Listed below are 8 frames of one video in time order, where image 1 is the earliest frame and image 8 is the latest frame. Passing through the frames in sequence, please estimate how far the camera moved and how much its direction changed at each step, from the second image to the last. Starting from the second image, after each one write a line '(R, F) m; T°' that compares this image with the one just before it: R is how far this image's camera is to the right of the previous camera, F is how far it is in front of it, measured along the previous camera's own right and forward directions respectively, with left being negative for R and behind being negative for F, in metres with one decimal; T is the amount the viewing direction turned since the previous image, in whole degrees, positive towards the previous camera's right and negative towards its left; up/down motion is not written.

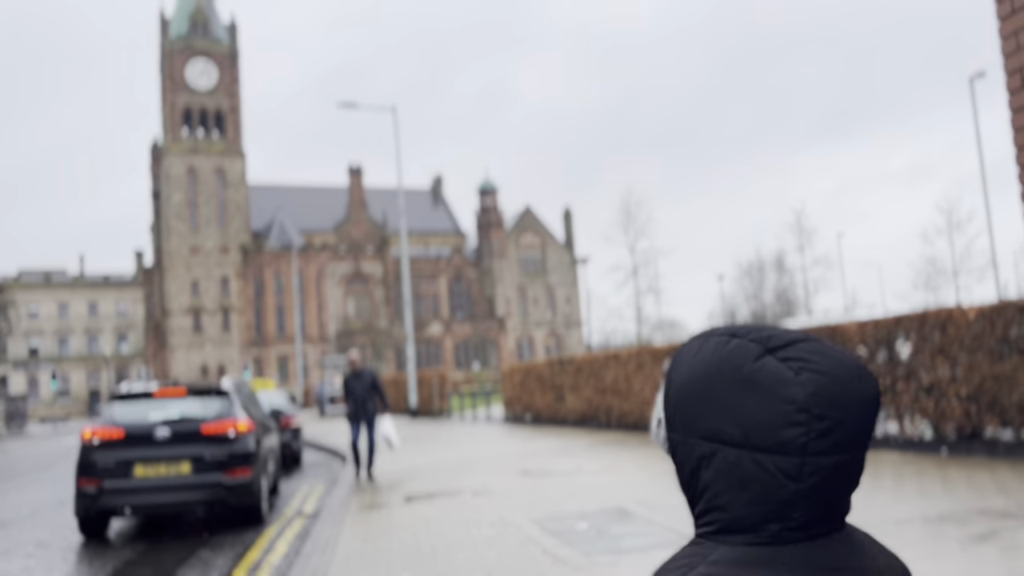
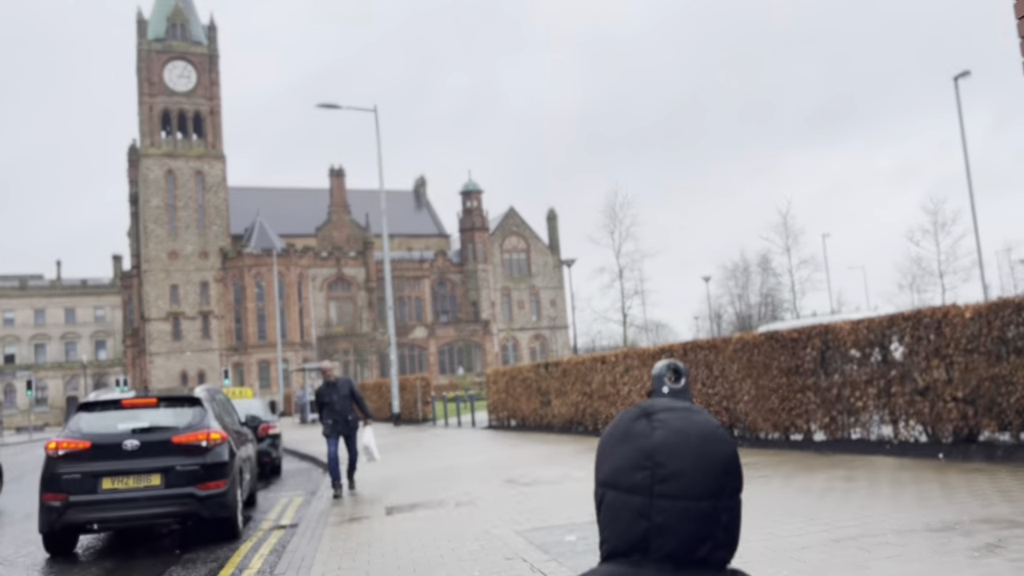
(0.0, +0.4) m; +1°
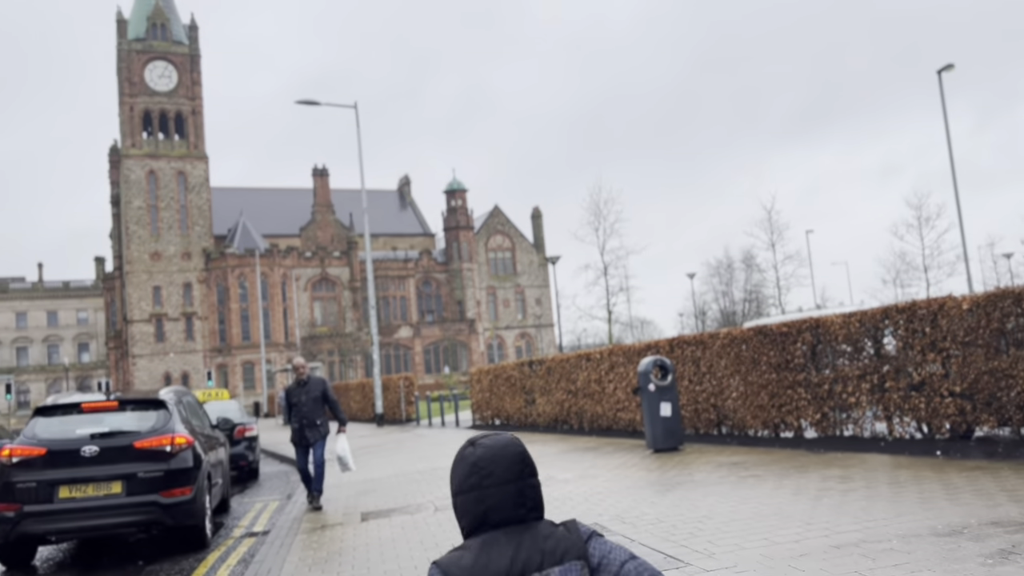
(+0.1, +0.4) m; +1°
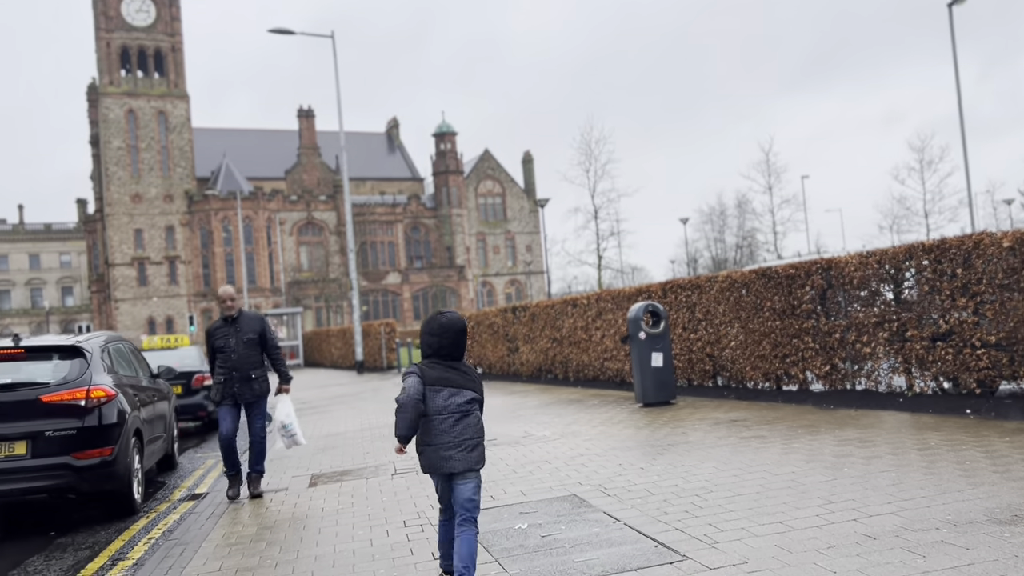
(+0.2, +1.3) m; +1°
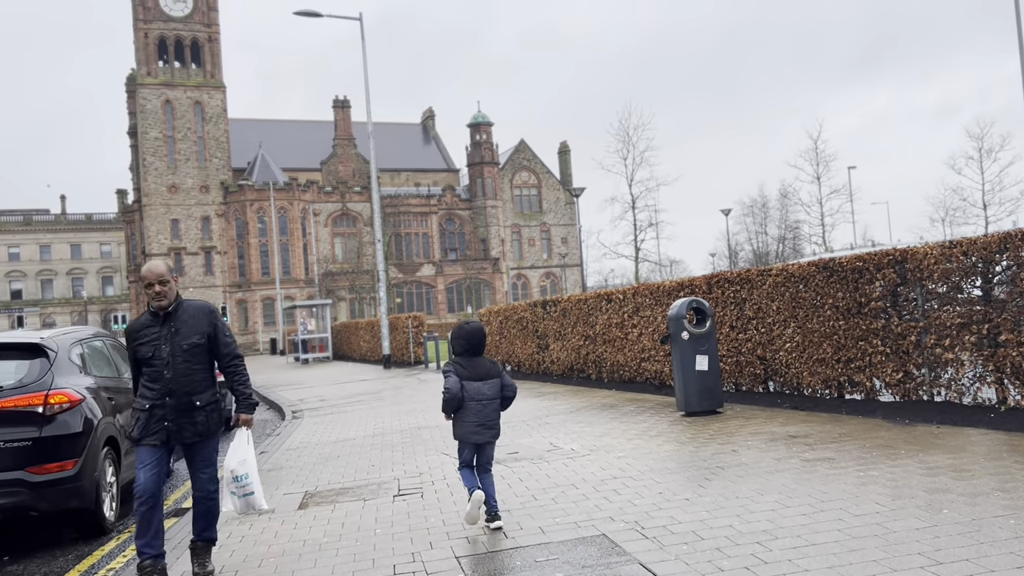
(+0.1, +1.2) m; -2°
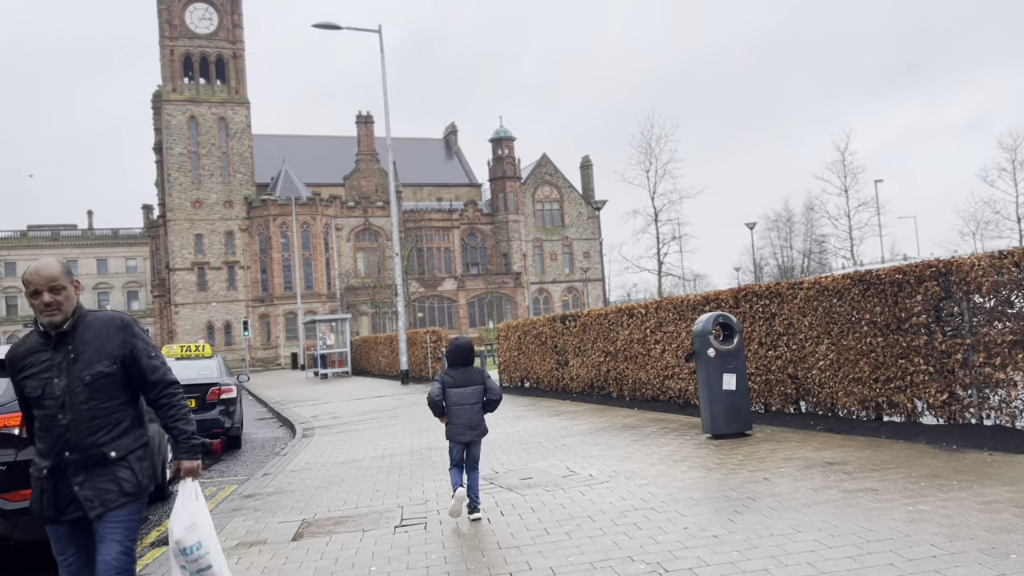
(+0.1, +0.5) m; -2°
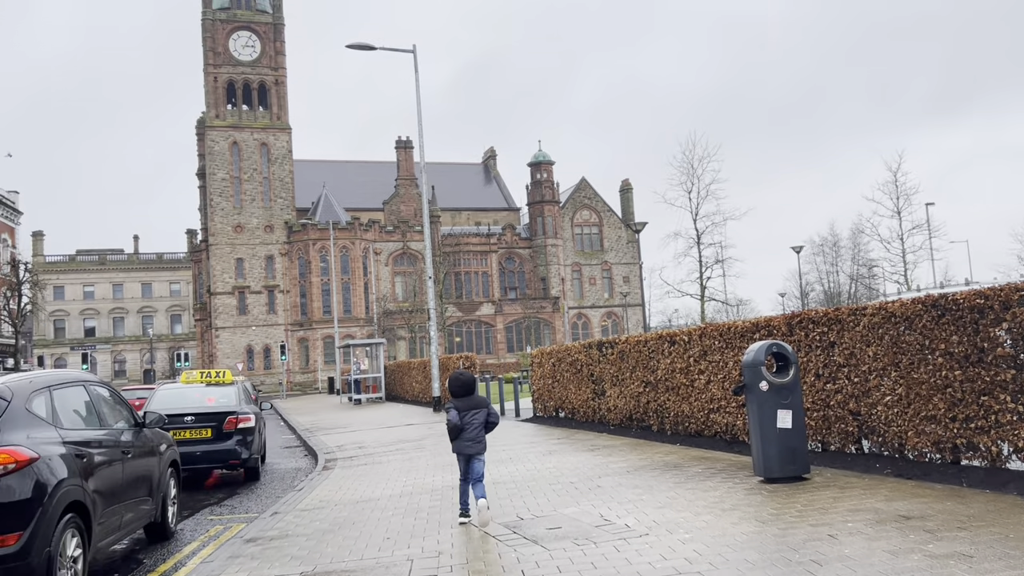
(+0.1, +0.8) m; -3°
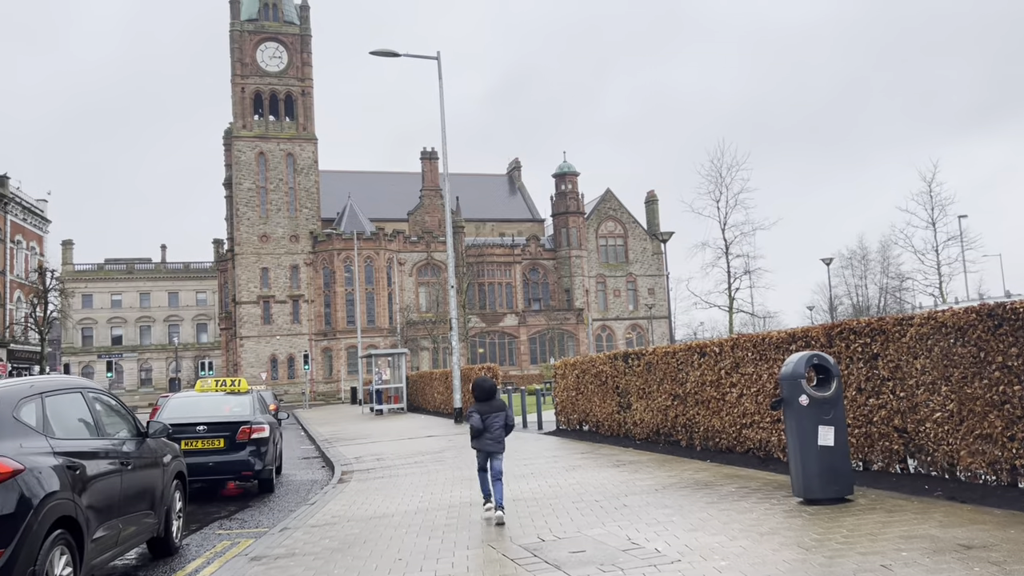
(0.0, +0.5) m; -2°
